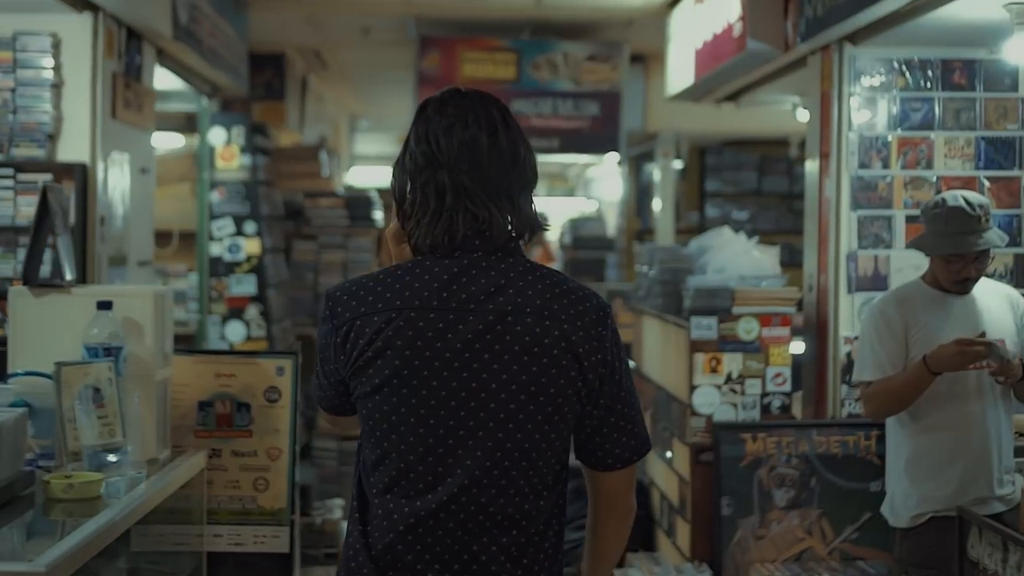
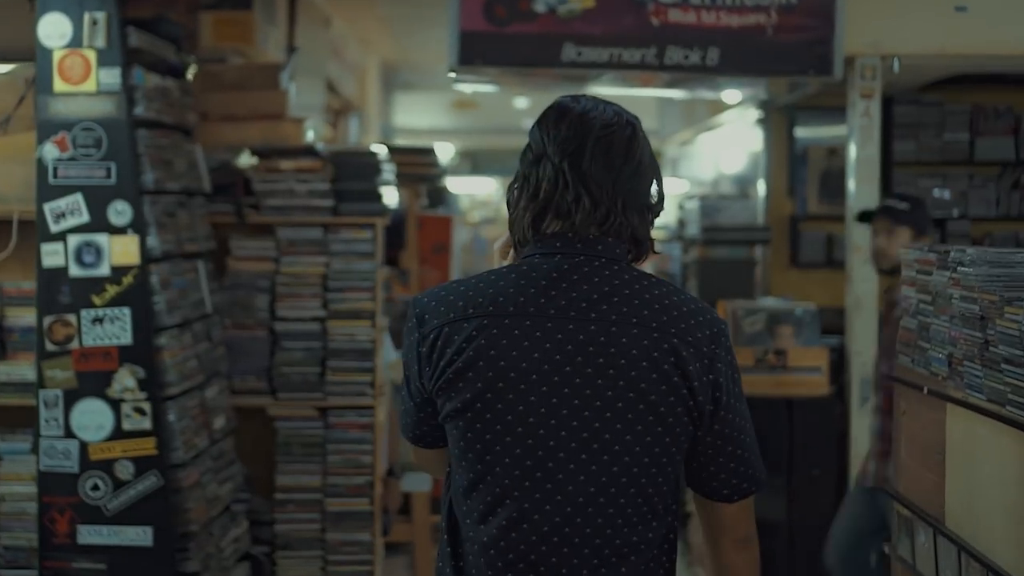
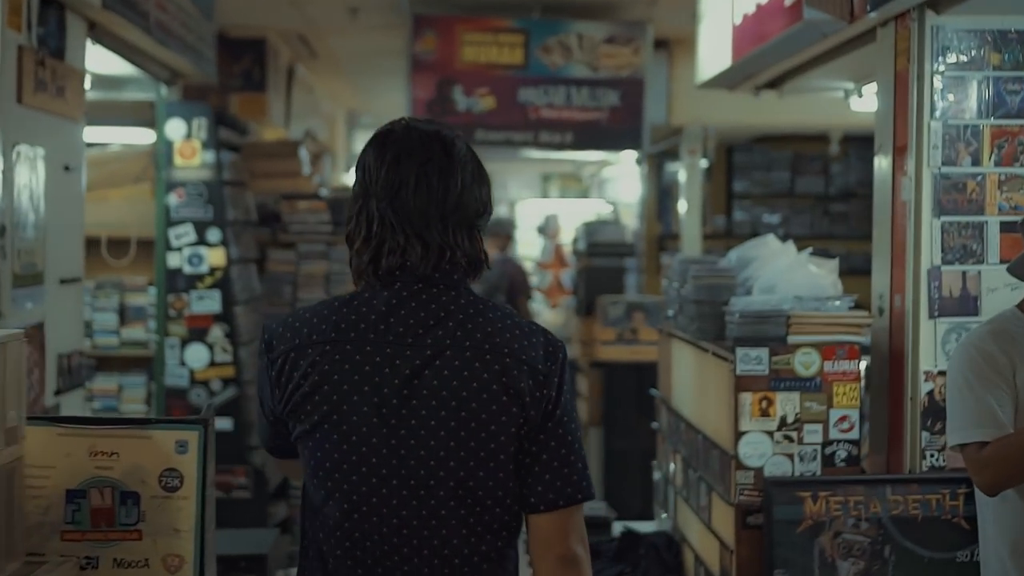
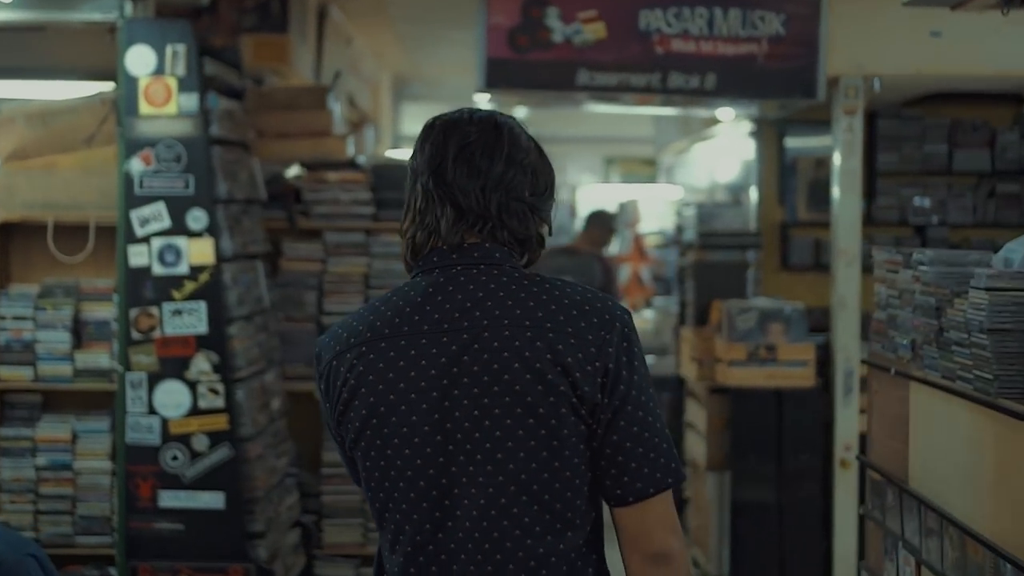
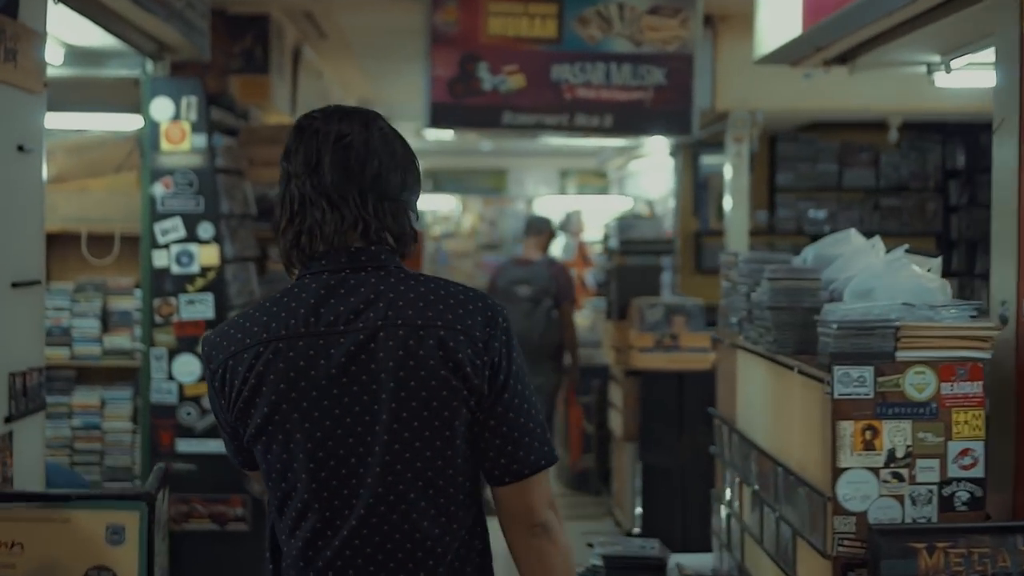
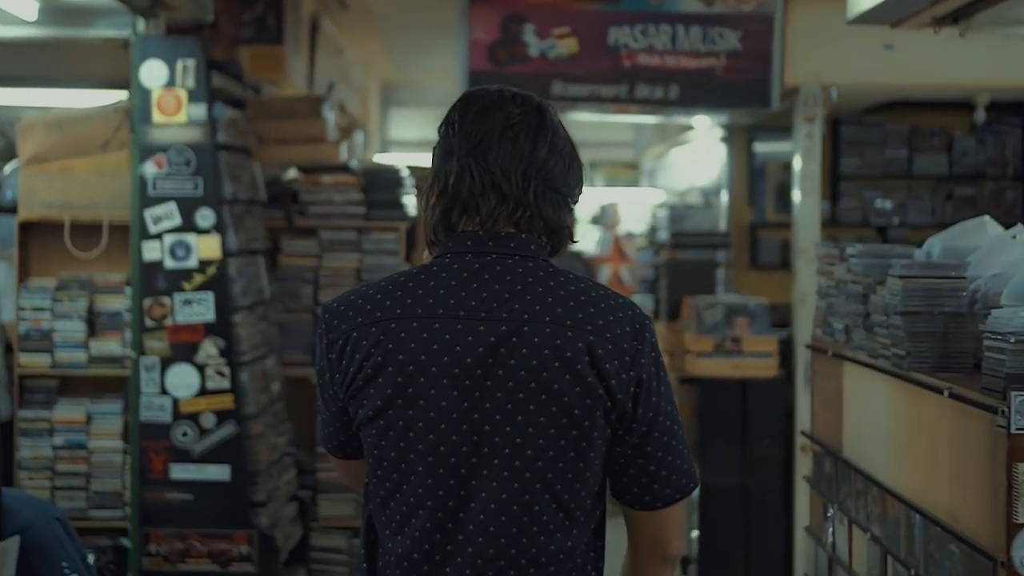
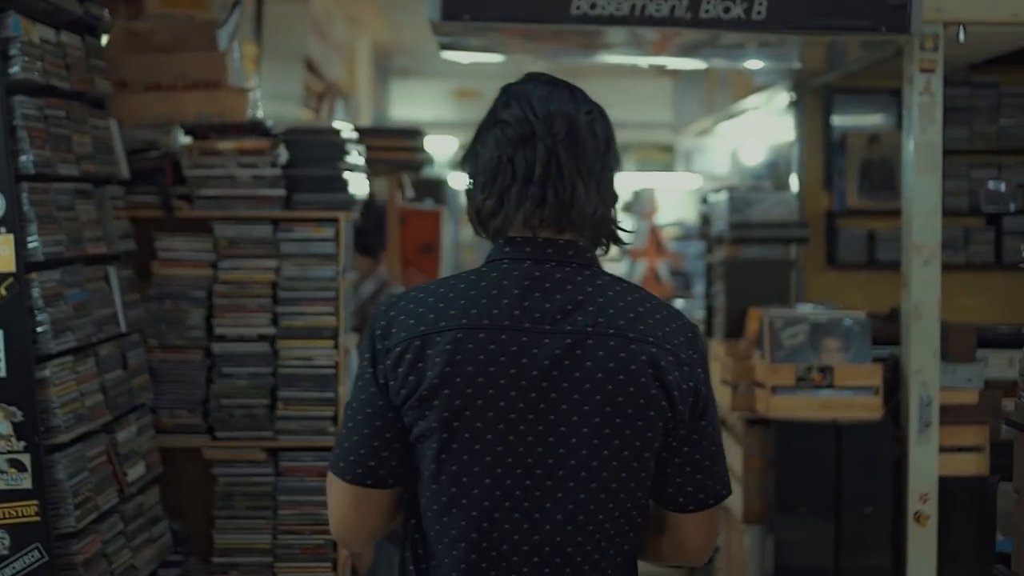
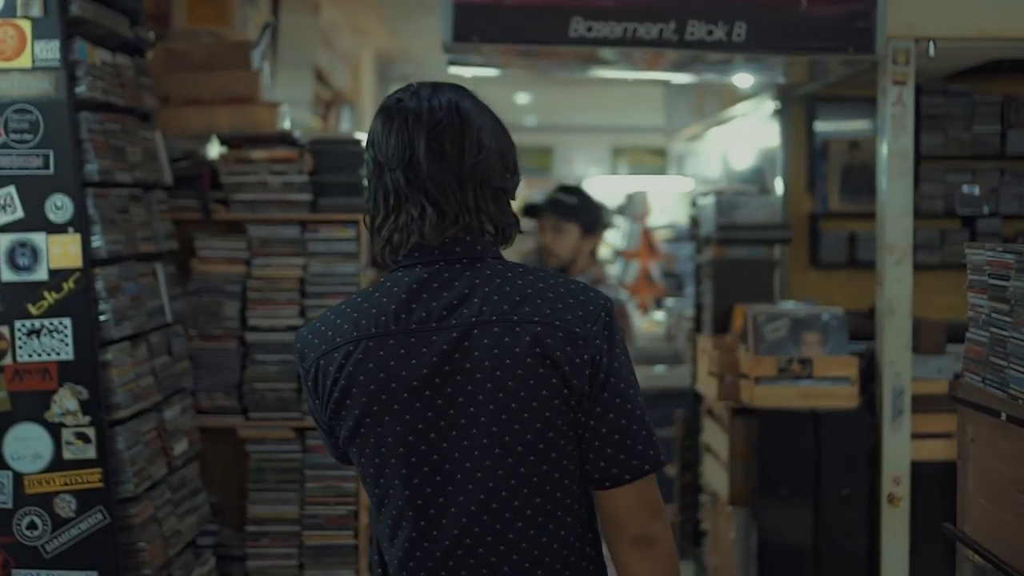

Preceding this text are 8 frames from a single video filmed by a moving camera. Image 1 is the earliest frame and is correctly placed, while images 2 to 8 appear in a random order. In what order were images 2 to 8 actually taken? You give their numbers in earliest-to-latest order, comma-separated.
3, 5, 6, 4, 2, 8, 7
